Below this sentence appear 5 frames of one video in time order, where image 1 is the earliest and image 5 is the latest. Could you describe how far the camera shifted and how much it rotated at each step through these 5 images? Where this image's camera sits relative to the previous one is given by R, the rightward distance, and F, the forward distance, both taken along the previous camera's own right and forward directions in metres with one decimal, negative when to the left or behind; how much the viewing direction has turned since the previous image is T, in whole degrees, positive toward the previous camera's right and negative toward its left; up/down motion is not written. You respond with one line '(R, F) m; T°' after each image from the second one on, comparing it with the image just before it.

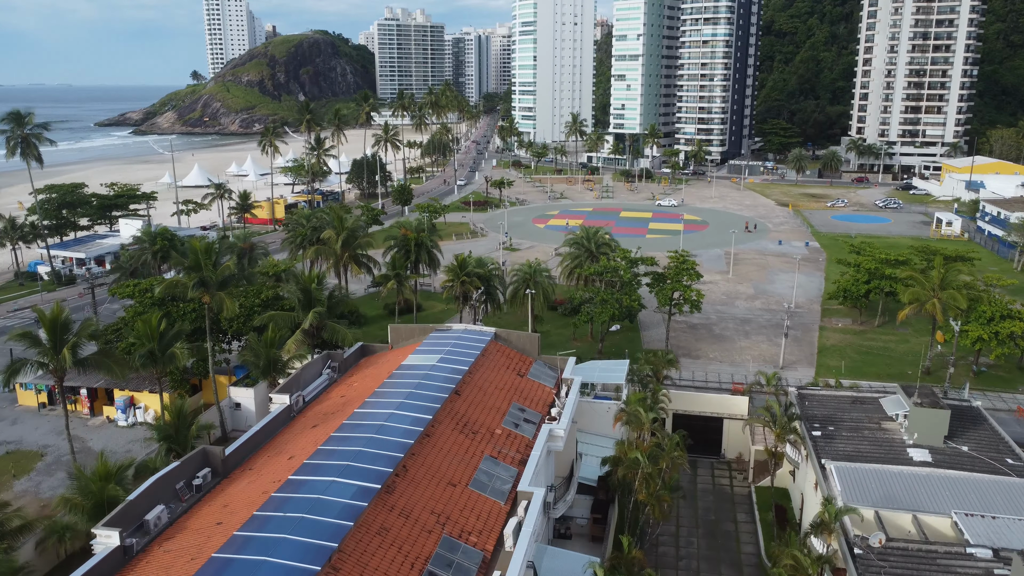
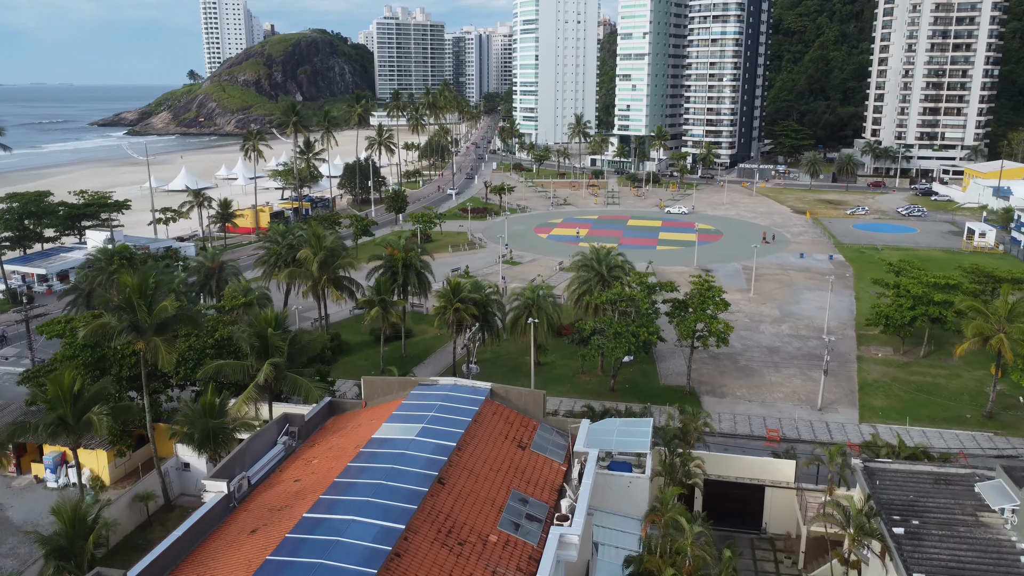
(0.0, +6.5) m; 0°
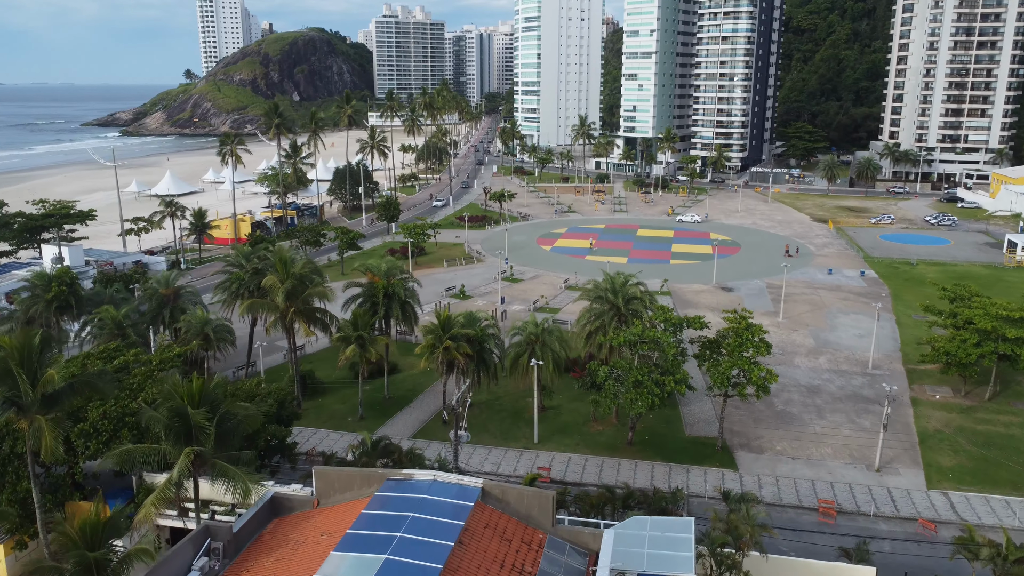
(+0.1, +7.3) m; 0°
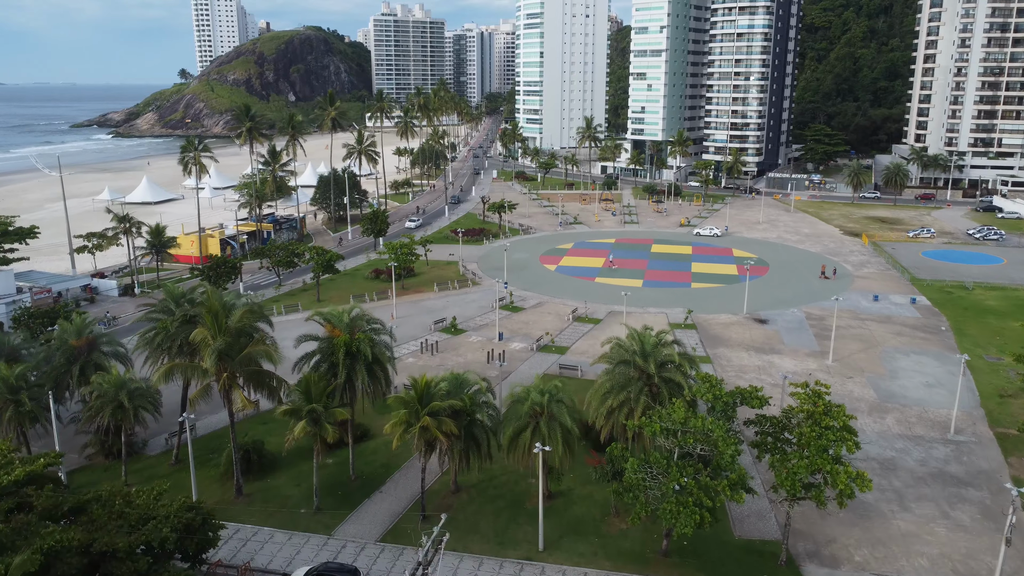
(+0.1, +9.6) m; 0°
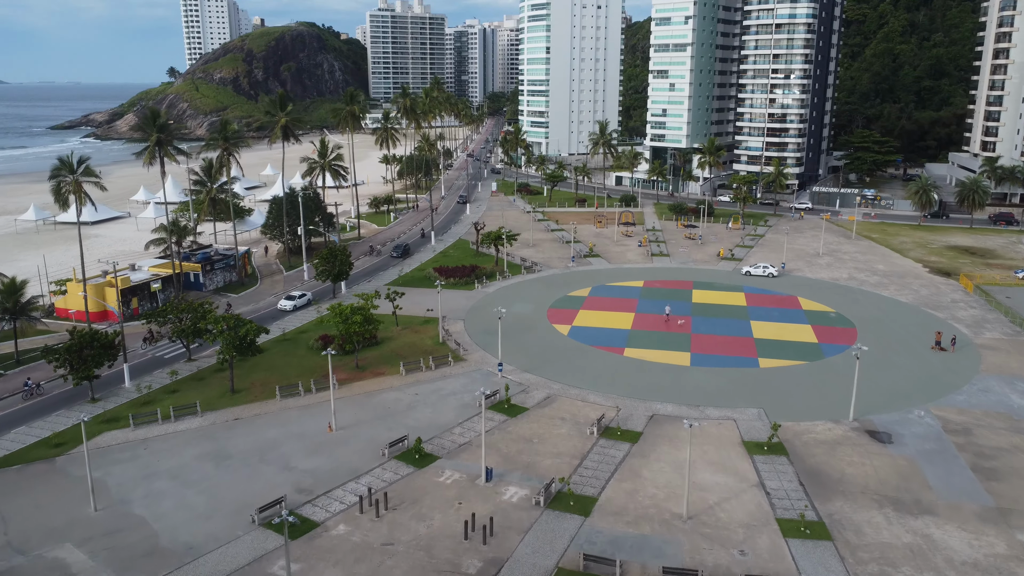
(+0.4, +20.1) m; 0°
